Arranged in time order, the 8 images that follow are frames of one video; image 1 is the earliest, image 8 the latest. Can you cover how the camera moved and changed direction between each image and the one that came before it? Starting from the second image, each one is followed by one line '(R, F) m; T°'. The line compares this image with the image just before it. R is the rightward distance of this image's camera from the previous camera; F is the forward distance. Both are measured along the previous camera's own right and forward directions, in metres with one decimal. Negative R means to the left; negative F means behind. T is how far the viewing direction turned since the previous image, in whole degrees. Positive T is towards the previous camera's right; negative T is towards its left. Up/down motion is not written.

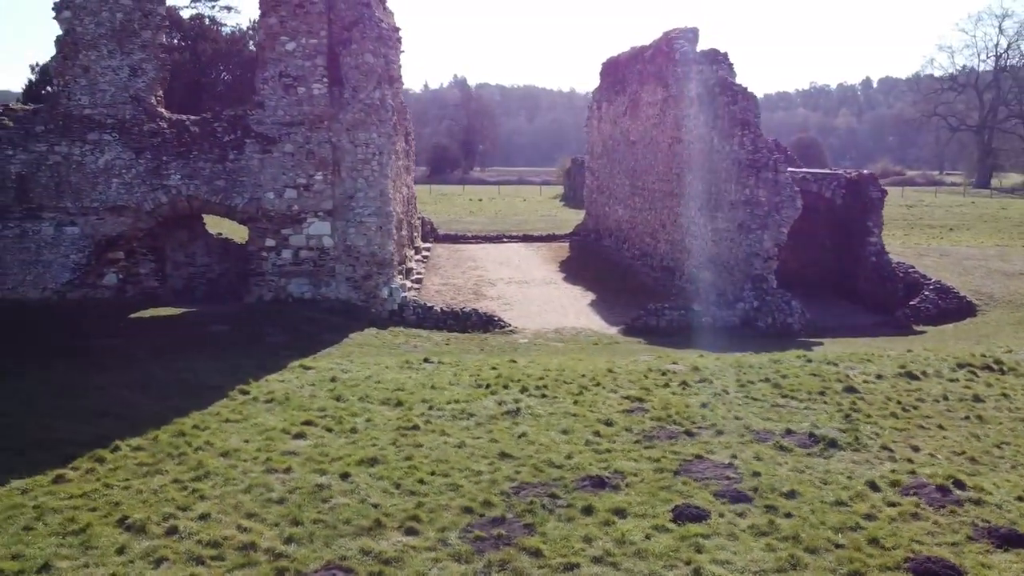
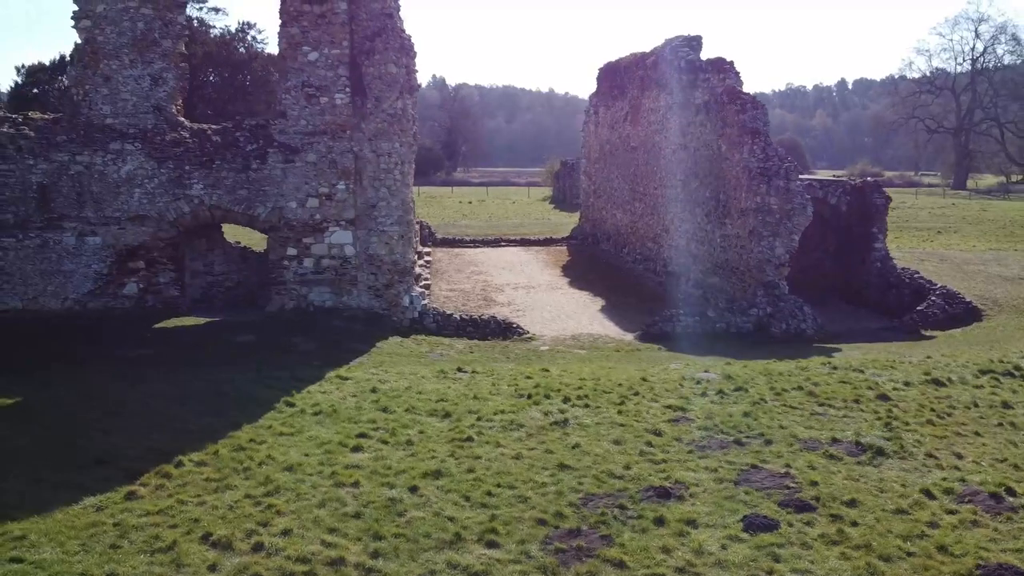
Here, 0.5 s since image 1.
(-0.6, -0.1) m; +2°
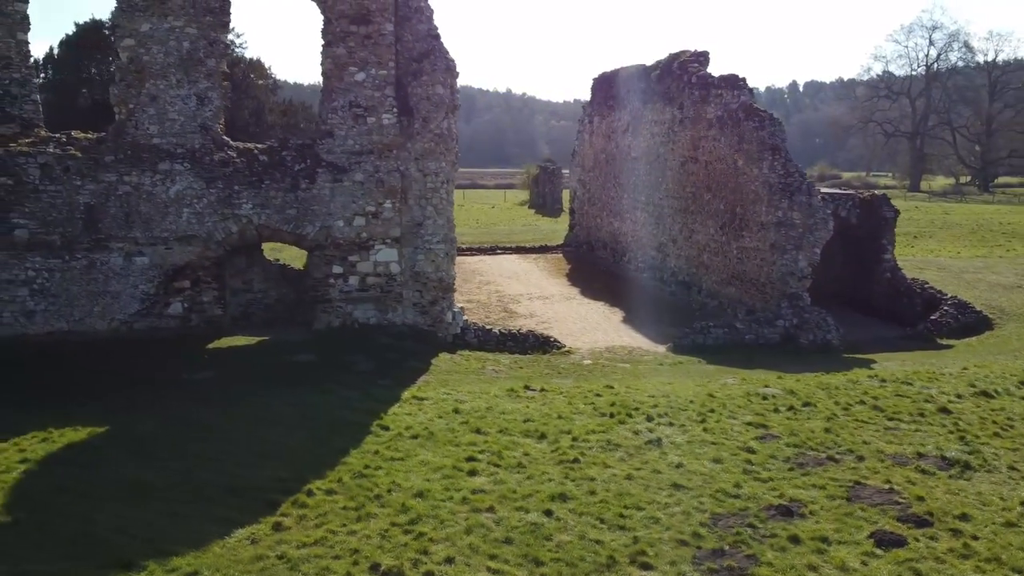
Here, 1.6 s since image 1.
(-1.3, -0.2) m; +3°
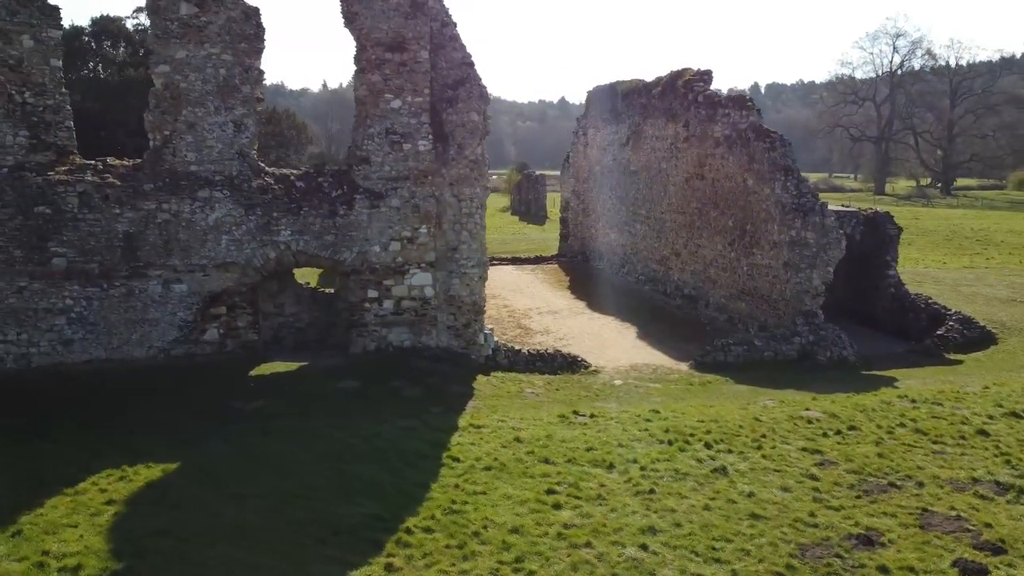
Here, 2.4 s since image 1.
(-1.0, -0.2) m; +3°
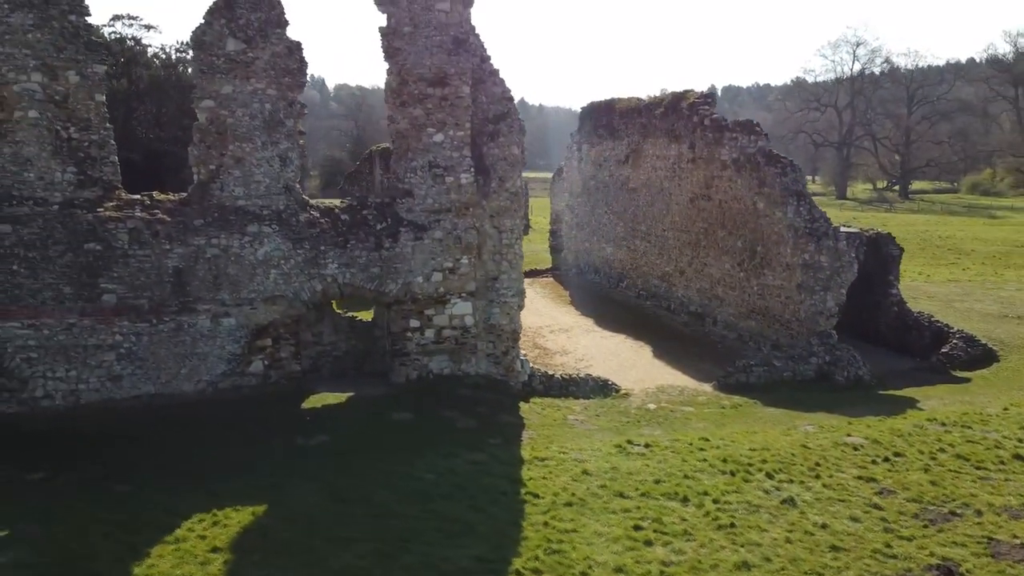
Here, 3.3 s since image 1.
(-1.2, -0.3) m; +3°
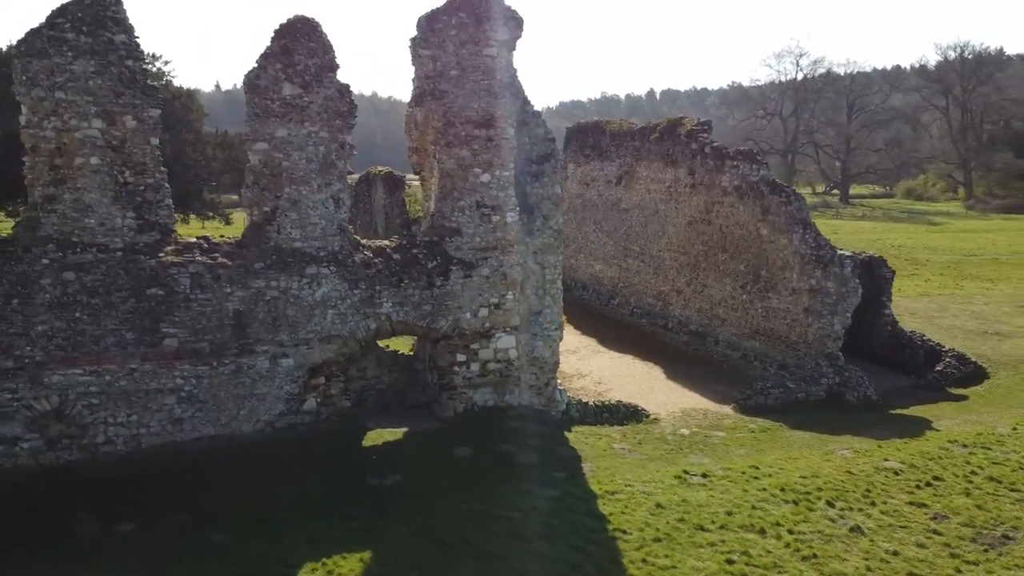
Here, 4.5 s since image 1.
(-1.6, -0.3) m; +4°
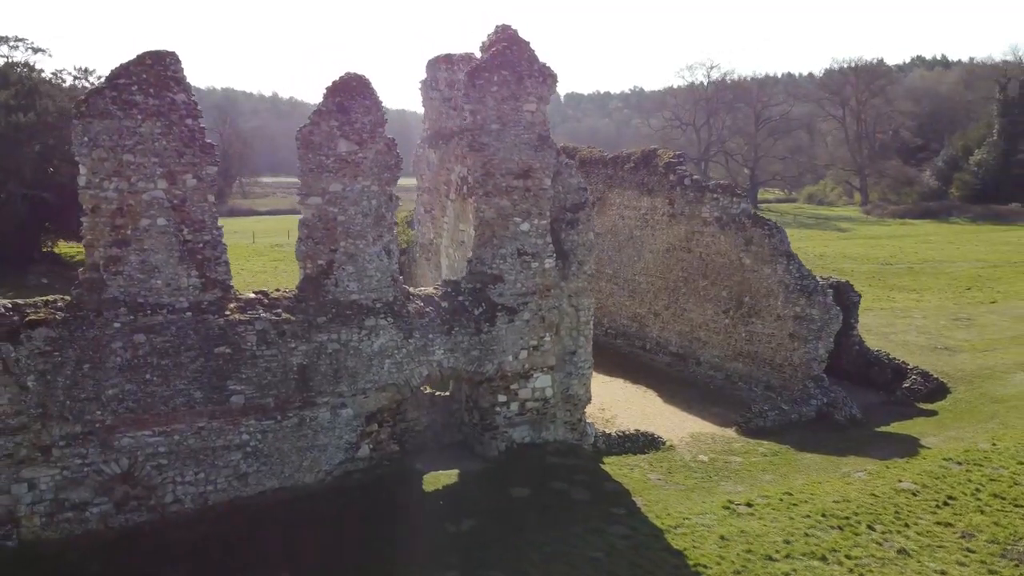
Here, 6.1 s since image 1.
(-2.1, -0.4) m; +7°
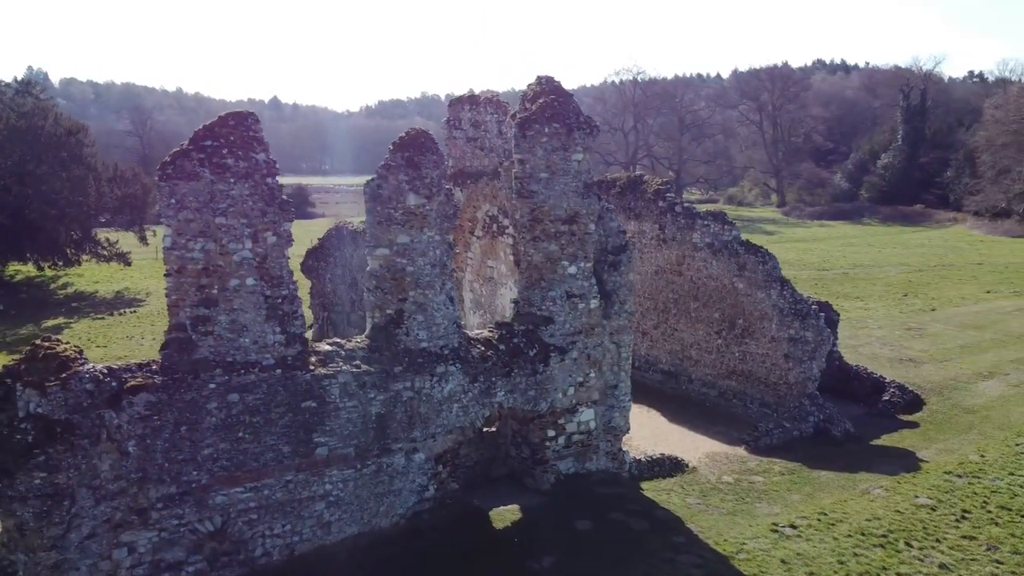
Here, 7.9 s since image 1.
(-2.2, -0.4) m; +6°
